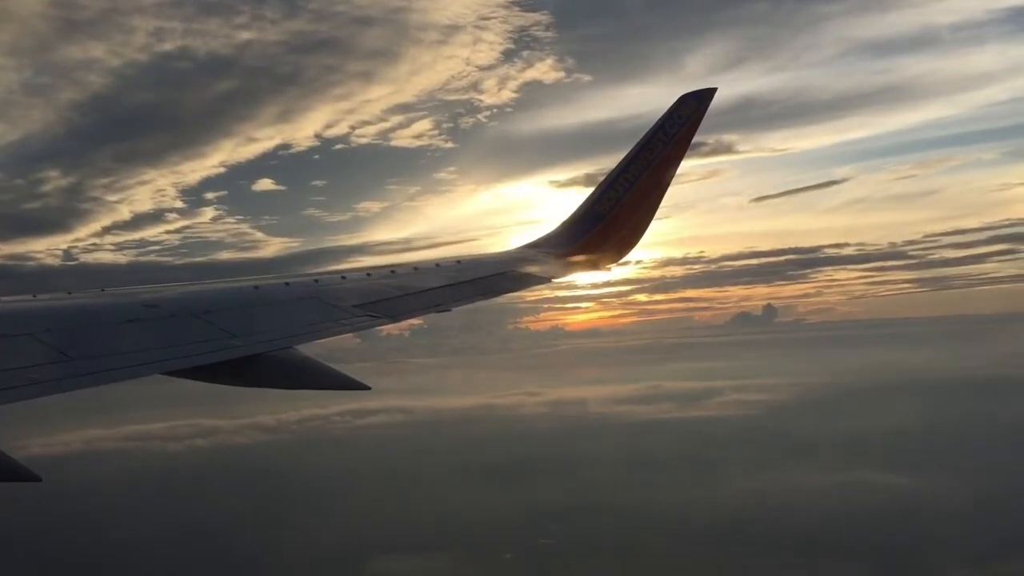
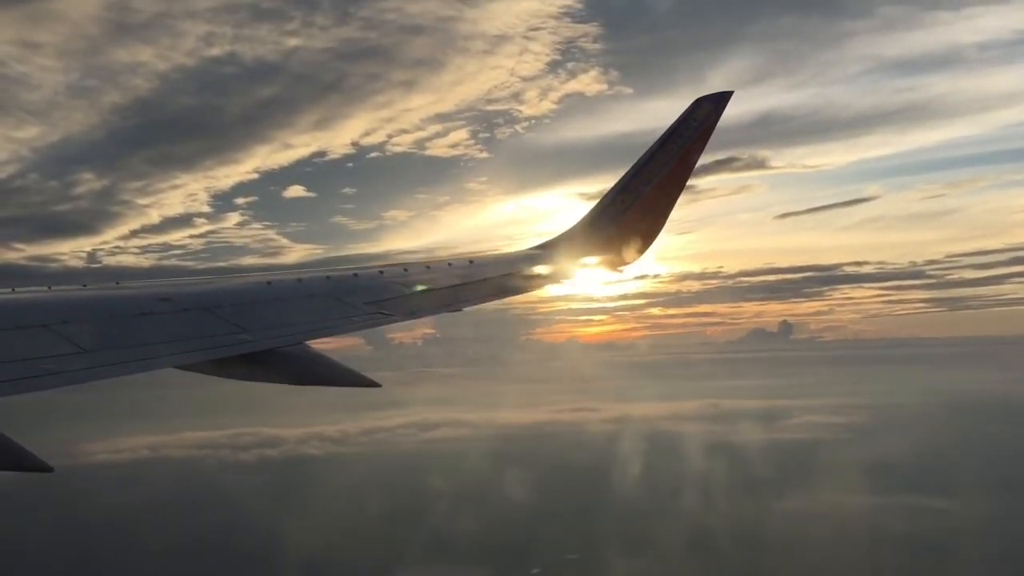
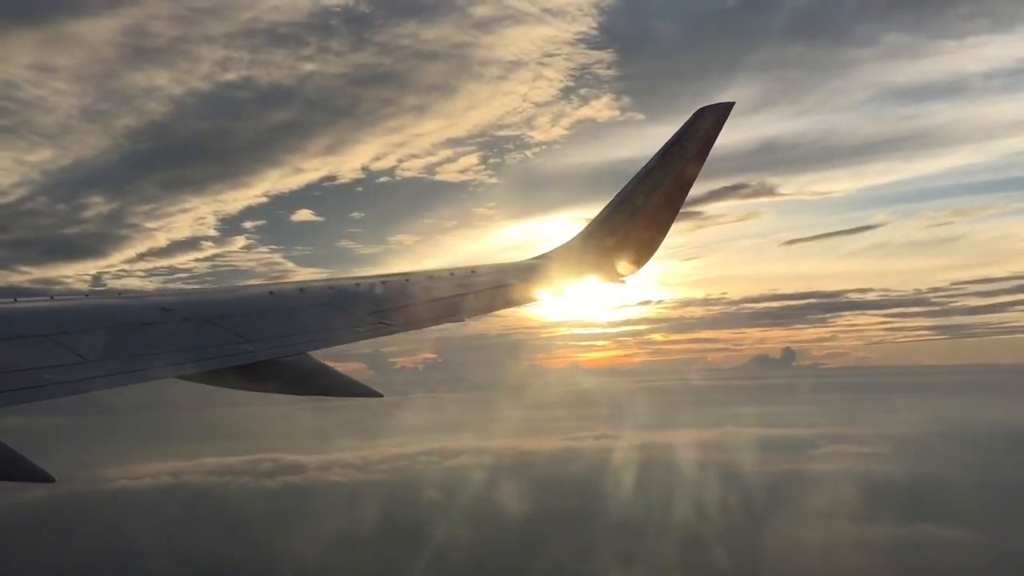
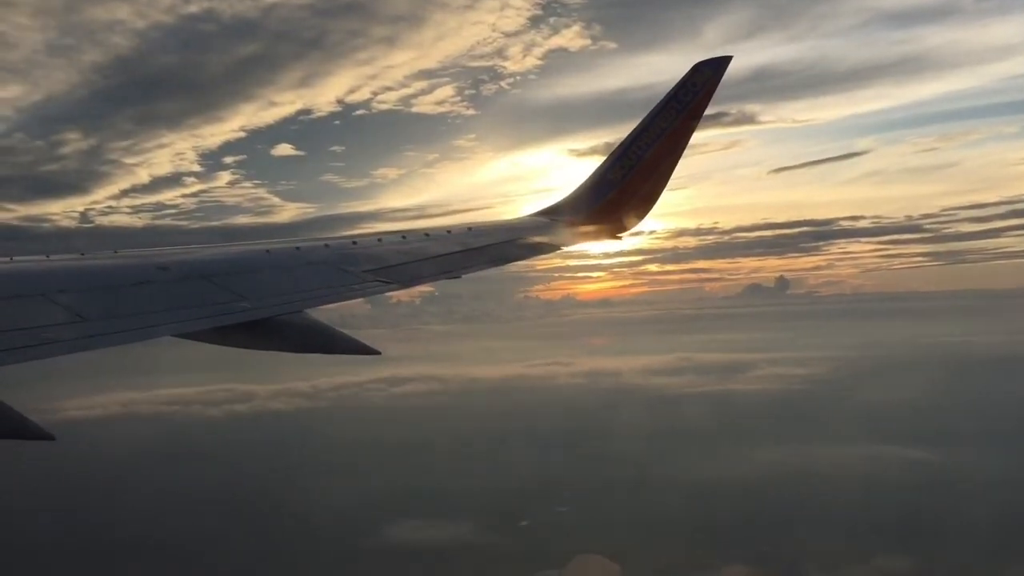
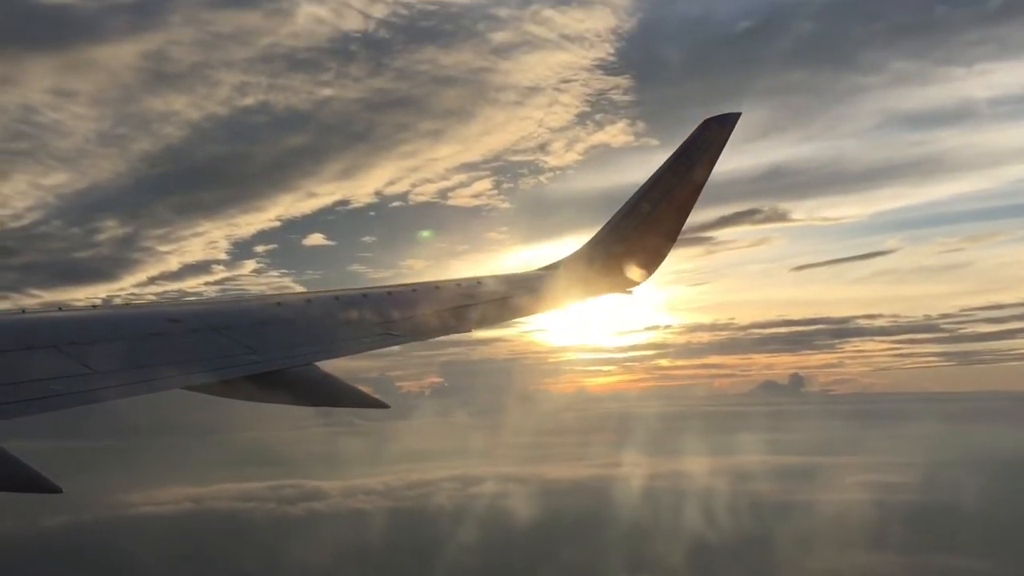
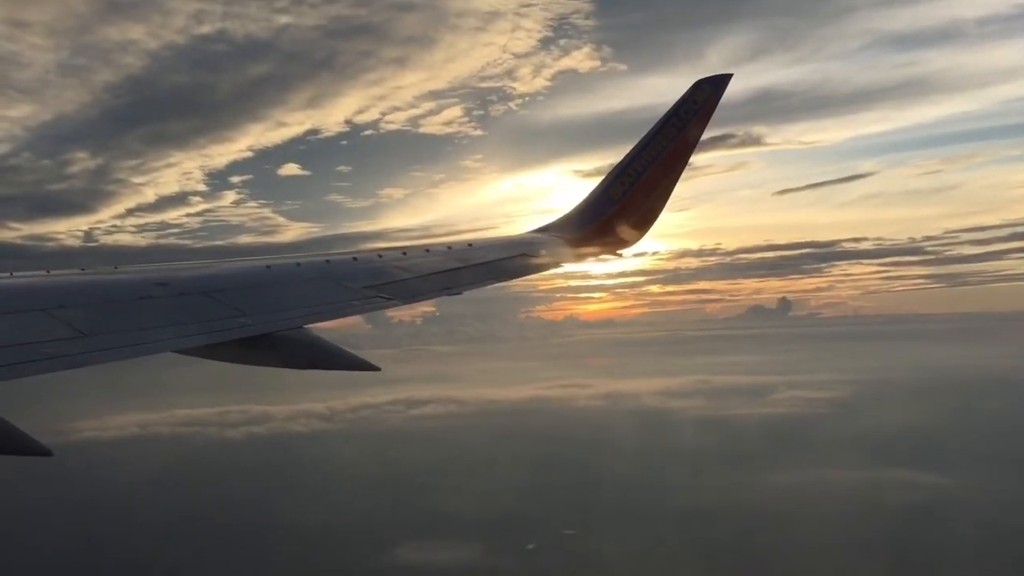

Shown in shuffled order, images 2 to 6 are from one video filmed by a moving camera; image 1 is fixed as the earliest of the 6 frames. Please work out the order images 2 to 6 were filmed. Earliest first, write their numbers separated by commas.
4, 6, 2, 3, 5
